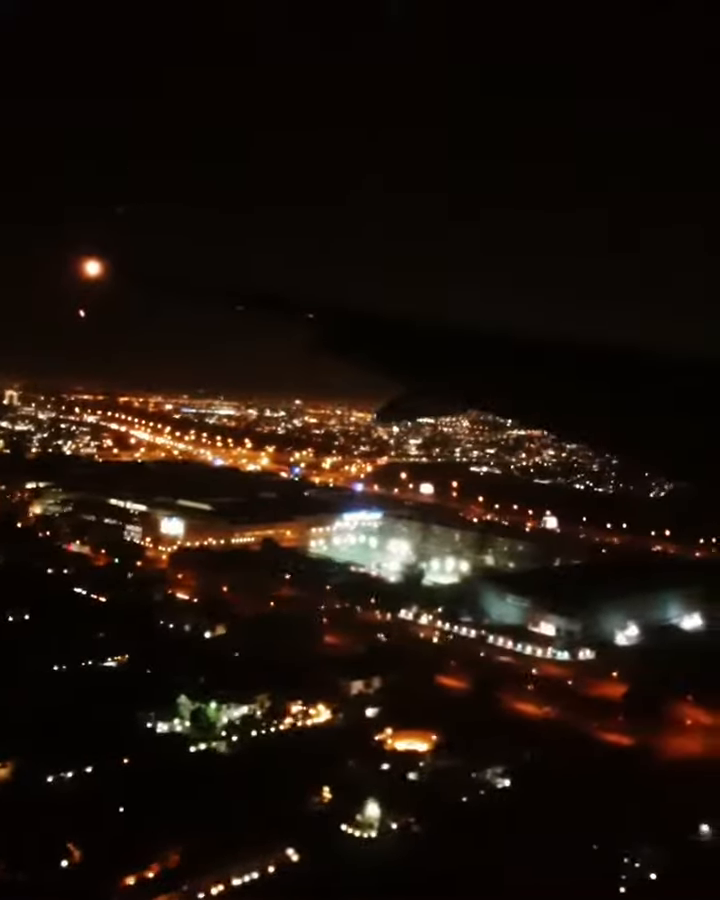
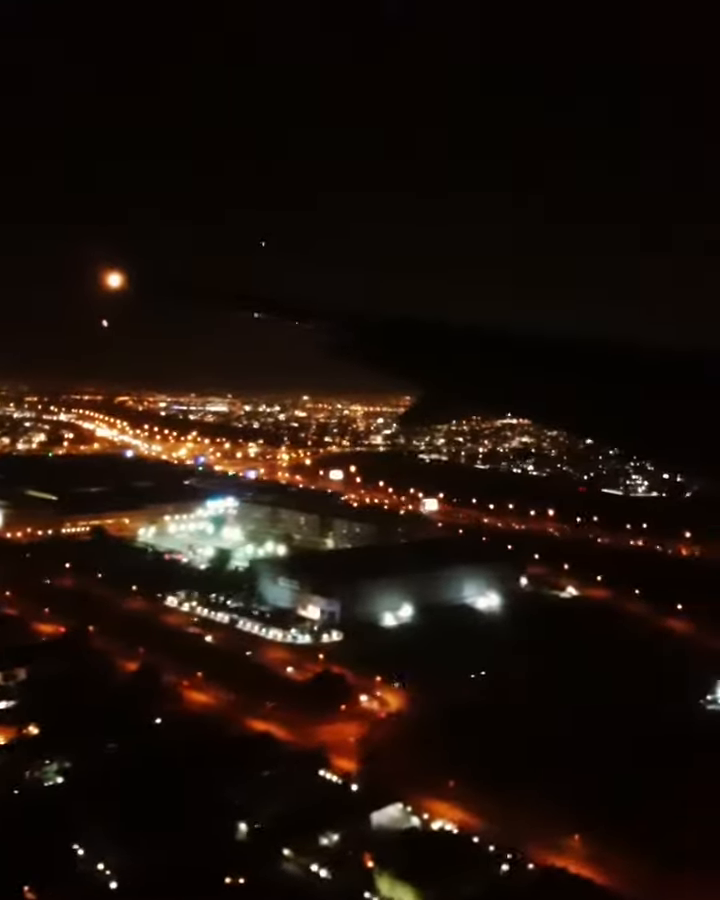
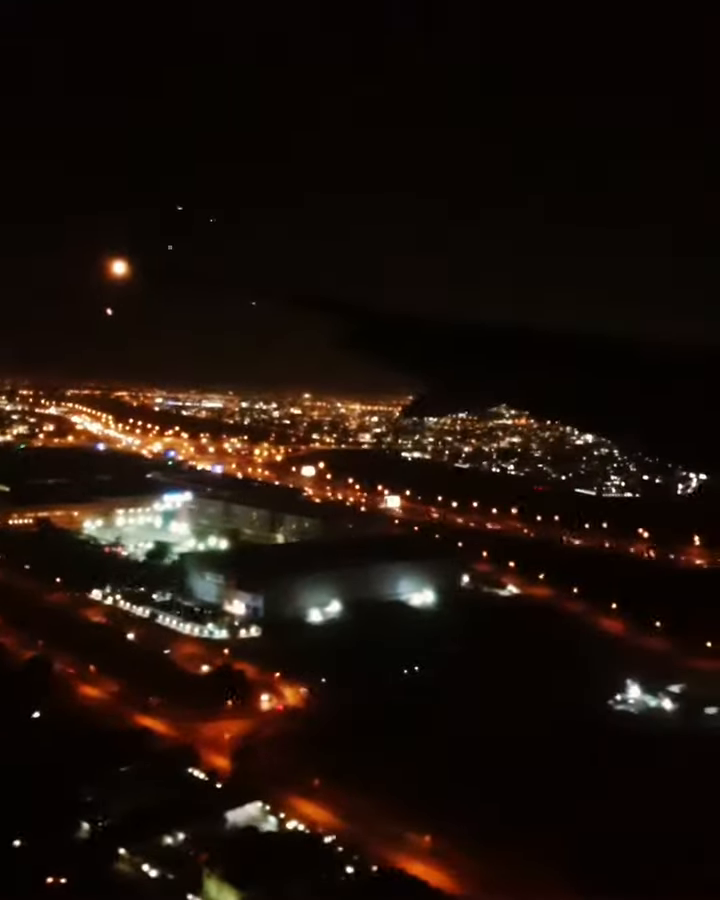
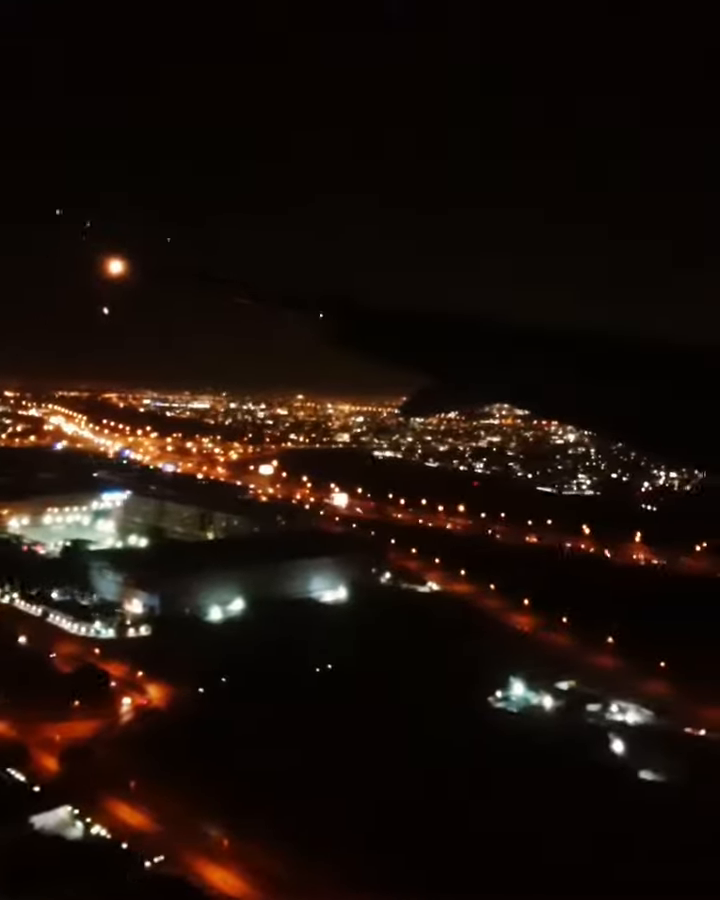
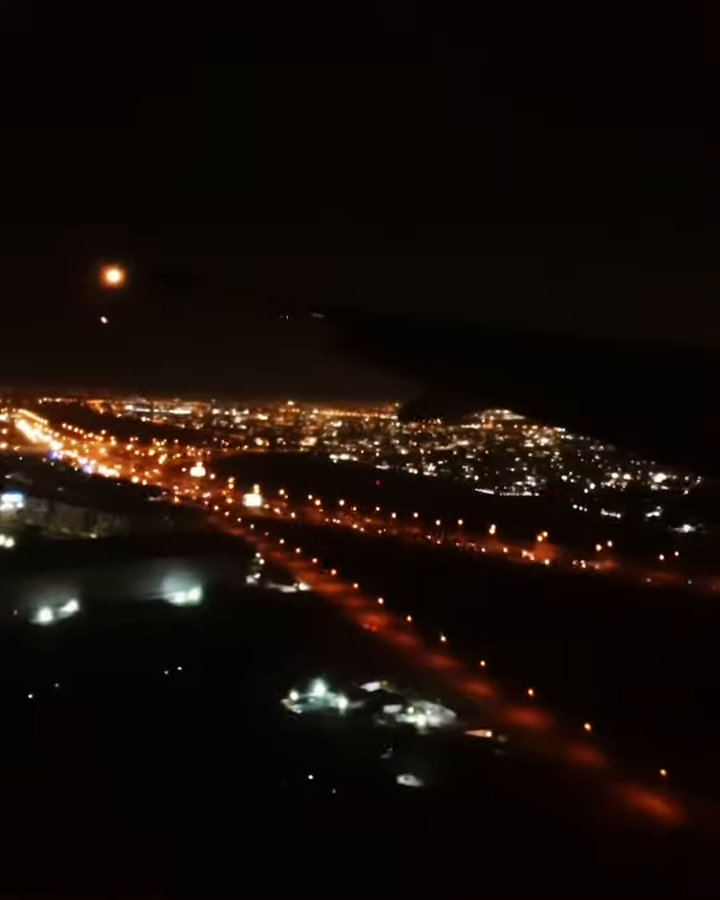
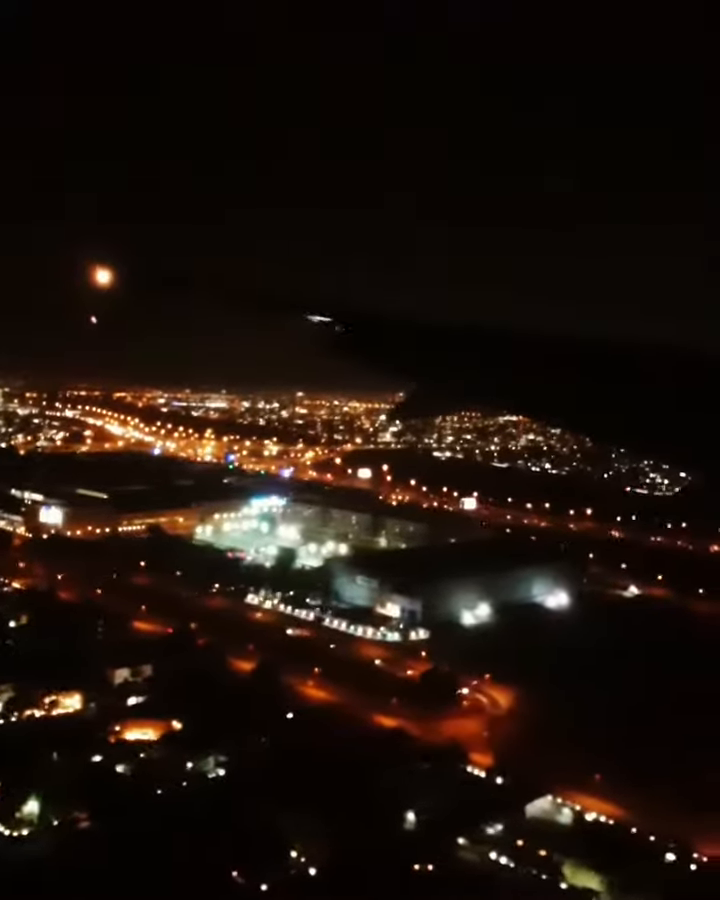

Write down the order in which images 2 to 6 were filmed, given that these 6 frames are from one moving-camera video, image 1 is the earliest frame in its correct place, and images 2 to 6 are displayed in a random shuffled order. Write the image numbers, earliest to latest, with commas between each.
6, 2, 3, 4, 5
